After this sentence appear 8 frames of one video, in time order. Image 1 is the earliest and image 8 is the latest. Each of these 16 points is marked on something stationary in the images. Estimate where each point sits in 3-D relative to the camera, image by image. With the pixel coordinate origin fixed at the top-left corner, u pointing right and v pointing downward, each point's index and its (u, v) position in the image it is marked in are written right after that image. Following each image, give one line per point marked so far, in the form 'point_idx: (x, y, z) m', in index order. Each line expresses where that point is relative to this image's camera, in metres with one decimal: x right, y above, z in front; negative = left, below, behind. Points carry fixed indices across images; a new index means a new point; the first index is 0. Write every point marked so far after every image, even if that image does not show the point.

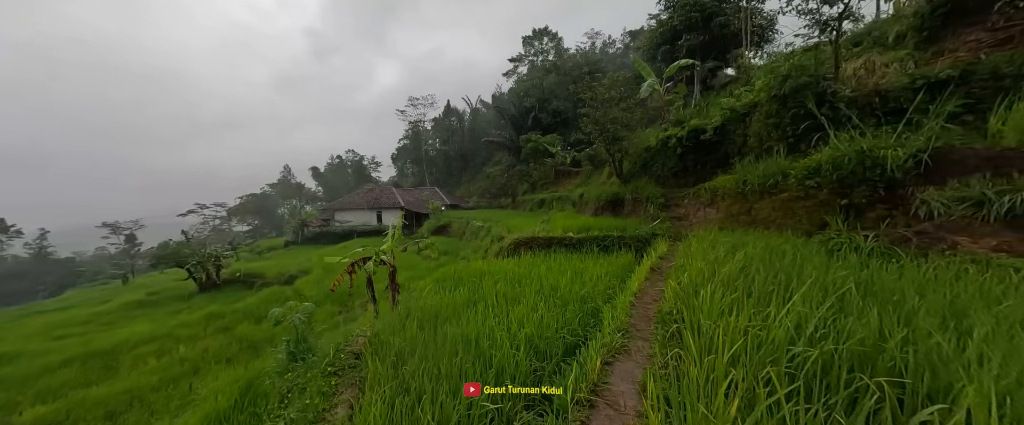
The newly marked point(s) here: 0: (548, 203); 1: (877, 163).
0: (+2.0, +0.5, +17.4) m
1: (+4.0, +0.5, +3.7) m
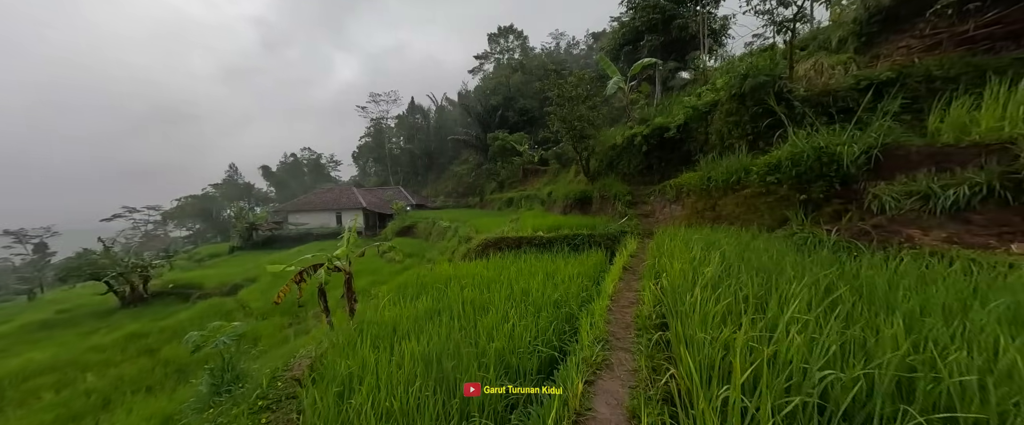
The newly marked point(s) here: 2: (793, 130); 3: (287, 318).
0: (+0.3, +0.5, +17.3) m
1: (+3.7, +0.6, +3.9) m
2: (+4.0, +1.2, +4.9) m
3: (-3.9, -1.8, +5.9) m
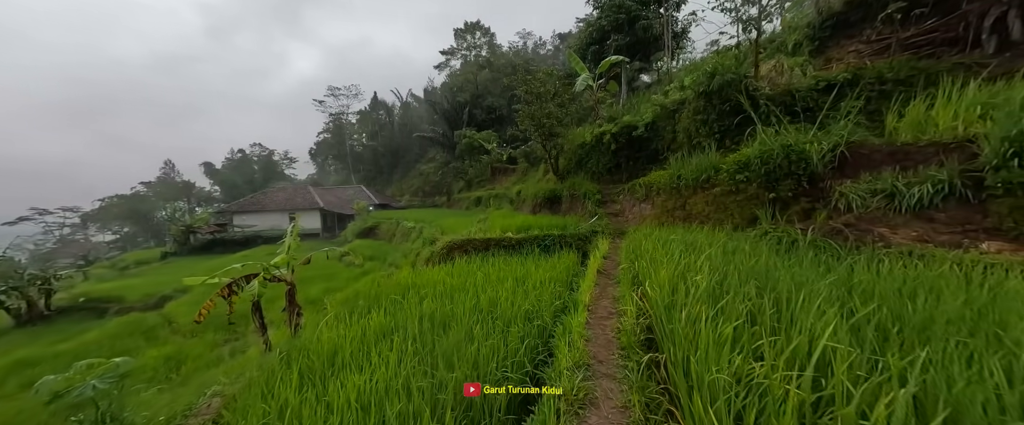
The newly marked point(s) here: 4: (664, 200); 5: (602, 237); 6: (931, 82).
0: (-1.3, +0.6, +16.9) m
1: (+3.3, +0.6, +3.8) m
2: (+3.5, +1.2, +4.9) m
3: (-4.4, -1.9, +5.2) m
4: (+2.6, +0.2, +5.8) m
5: (+1.6, -0.5, +6.0) m
6: (+4.9, +1.5, +3.9) m
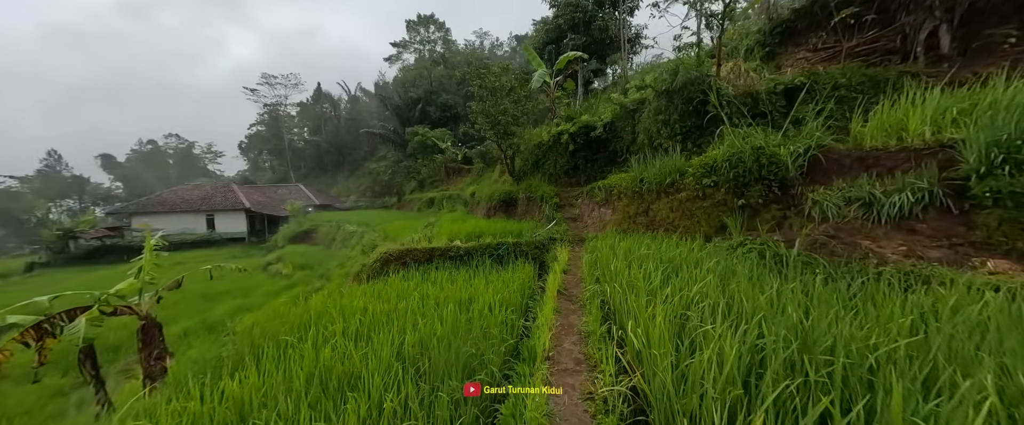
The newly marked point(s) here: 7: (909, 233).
0: (-3.5, +0.5, +16.0) m
1: (+2.7, +0.5, +3.6) m
2: (+2.9, +1.1, +4.6) m
3: (-5.1, -1.9, +3.9) m
4: (+1.8, +0.1, +5.5) m
5: (+0.8, -0.5, +5.4) m
6: (+4.3, +1.4, +3.9) m
7: (+3.2, -0.2, +2.7) m
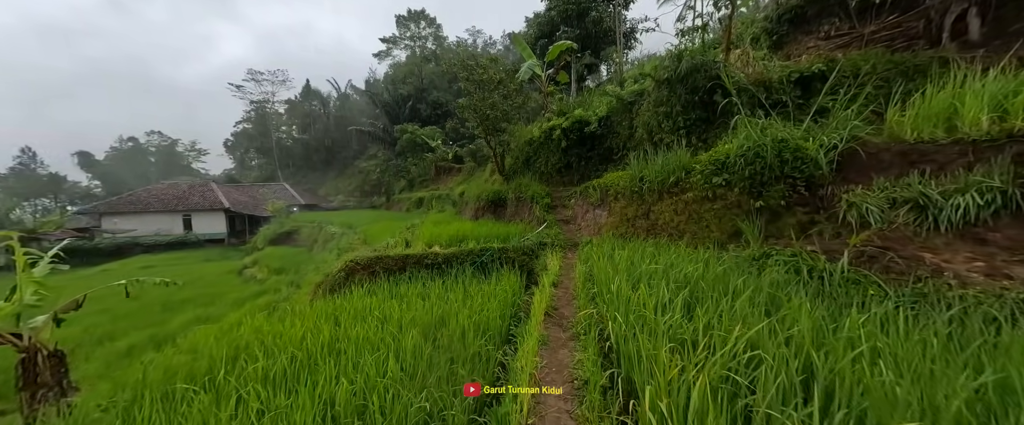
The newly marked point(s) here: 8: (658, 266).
0: (-3.9, +0.5, +15.3) m
1: (+2.6, +0.5, +3.0) m
2: (+2.7, +1.1, +4.1) m
3: (-5.3, -2.0, +3.3) m
4: (+1.6, +0.1, +4.9) m
5: (+0.6, -0.6, +4.9) m
6: (+4.1, +1.4, +3.4) m
7: (+3.0, -0.2, +2.2) m
8: (+1.1, -0.4, +2.5) m
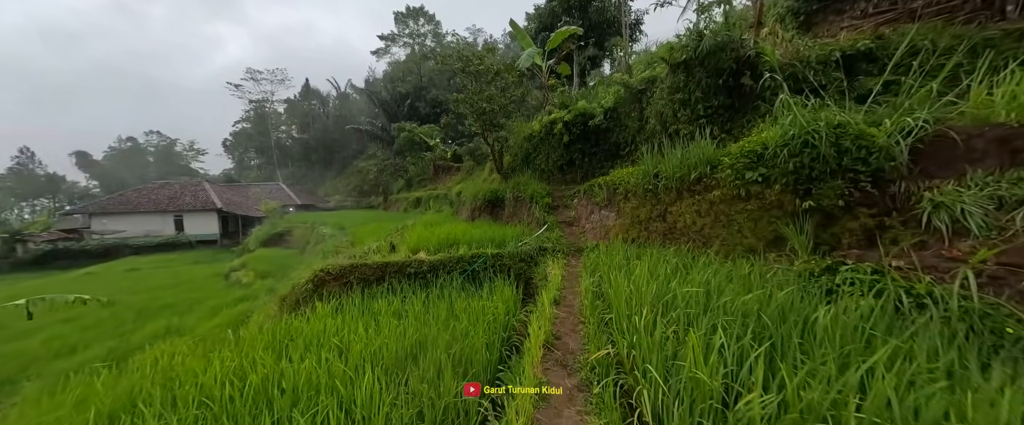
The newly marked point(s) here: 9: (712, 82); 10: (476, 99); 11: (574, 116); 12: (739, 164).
0: (-3.9, +0.4, +14.7) m
1: (+2.5, +0.5, +2.4) m
2: (+2.6, +1.1, +3.5) m
3: (-5.4, -2.0, +2.7) m
4: (+1.6, +0.1, +4.3) m
5: (+0.5, -0.6, +4.3) m
6: (+4.0, +1.4, +2.8) m
7: (+2.9, -0.2, +1.6) m
8: (+1.0, -0.4, +1.9) m
9: (+2.4, +1.5, +4.0) m
10: (-0.9, +2.8, +8.2) m
11: (+1.3, +2.0, +6.9) m
12: (+2.1, +0.4, +3.1) m
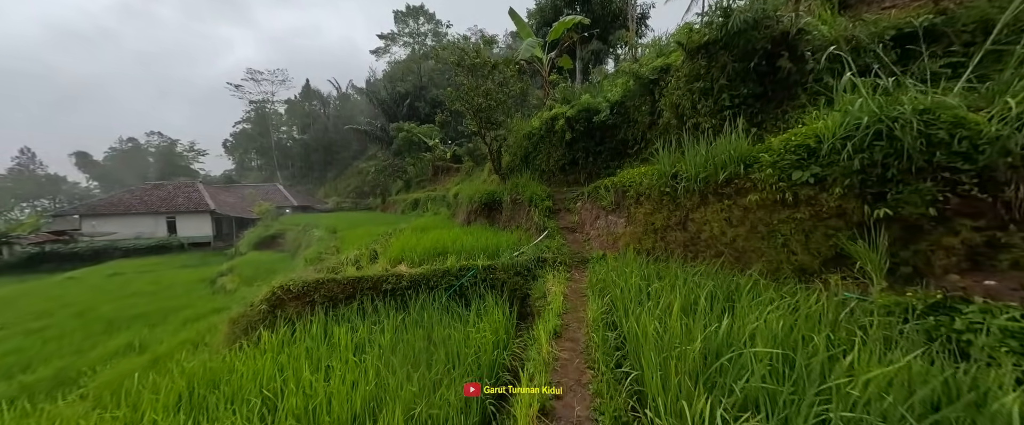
0: (-3.9, +0.3, +14.2) m
1: (+2.4, +0.4, +1.9) m
2: (+2.5, +1.0, +2.9) m
3: (-5.4, -2.0, +2.2) m
4: (+1.5, 0.0, +3.7) m
5: (+0.5, -0.7, +3.7) m
6: (+4.0, +1.3, +2.2) m
7: (+2.9, -0.3, +1.0) m
8: (+0.9, -0.5, +1.3) m
9: (+2.3, +1.5, +3.5) m
10: (-0.9, +2.7, +7.6) m
11: (+1.2, +1.9, +6.3) m
12: (+2.0, +0.4, +2.5) m
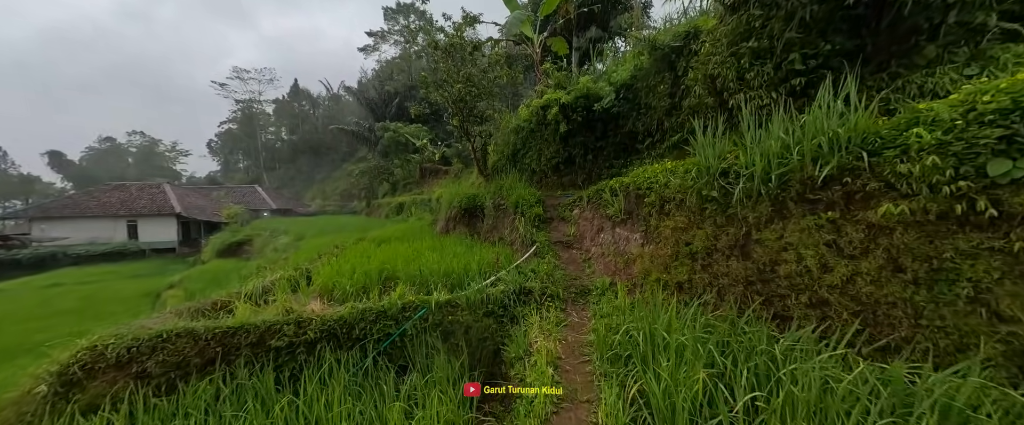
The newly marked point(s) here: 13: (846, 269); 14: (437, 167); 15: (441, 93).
0: (-4.3, +0.1, +13.0) m
1: (+2.2, +0.3, +0.7) m
2: (+2.3, +0.9, +1.8) m
3: (-5.7, -2.1, +0.9) m
4: (+1.3, -0.1, +2.6) m
5: (+0.2, -0.8, +2.5) m
6: (+3.8, +1.2, +1.1) m
7: (+2.7, -0.4, -0.1) m
8: (+0.7, -0.6, +0.1) m
9: (+2.1, +1.4, +2.3) m
10: (-1.2, +2.5, +6.5) m
11: (+1.0, +1.7, +5.1) m
12: (+1.8, +0.3, +1.3) m
13: (+1.6, -0.3, +1.6) m
14: (-3.6, +2.2, +15.9) m
15: (-1.4, +2.3, +6.6) m
